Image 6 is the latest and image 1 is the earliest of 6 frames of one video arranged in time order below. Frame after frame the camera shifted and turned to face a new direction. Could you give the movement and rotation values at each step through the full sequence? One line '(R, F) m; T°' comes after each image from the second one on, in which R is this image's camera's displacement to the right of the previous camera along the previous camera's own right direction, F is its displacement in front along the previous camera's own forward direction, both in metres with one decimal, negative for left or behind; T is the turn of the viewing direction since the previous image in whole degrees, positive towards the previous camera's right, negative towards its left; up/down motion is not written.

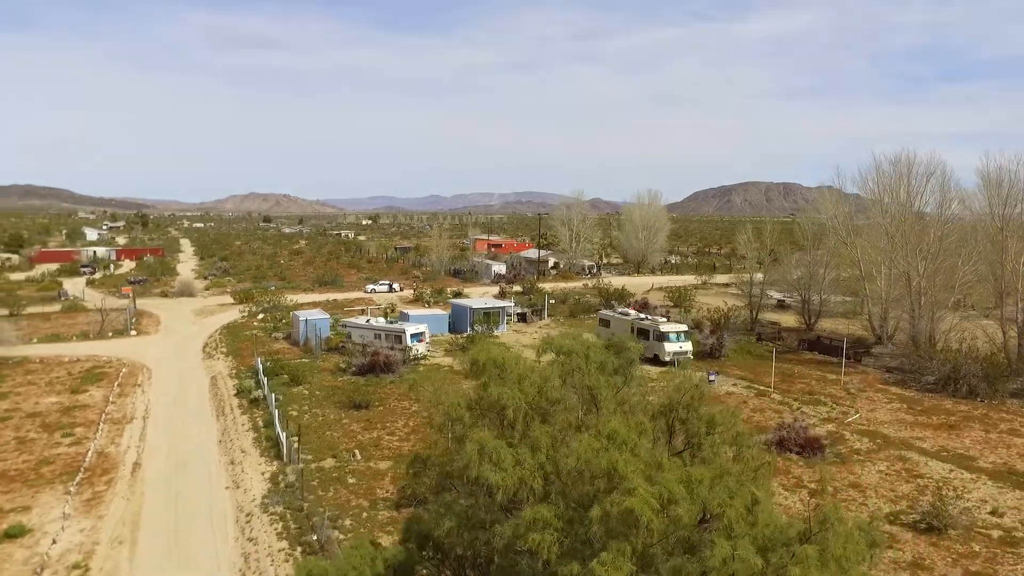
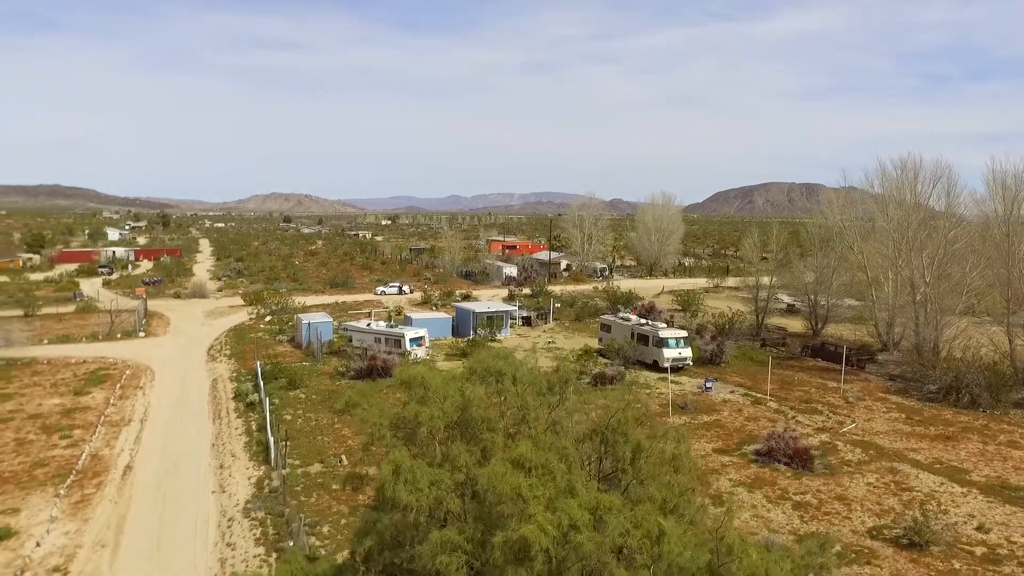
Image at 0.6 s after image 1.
(+0.6, 0.0) m; -1°
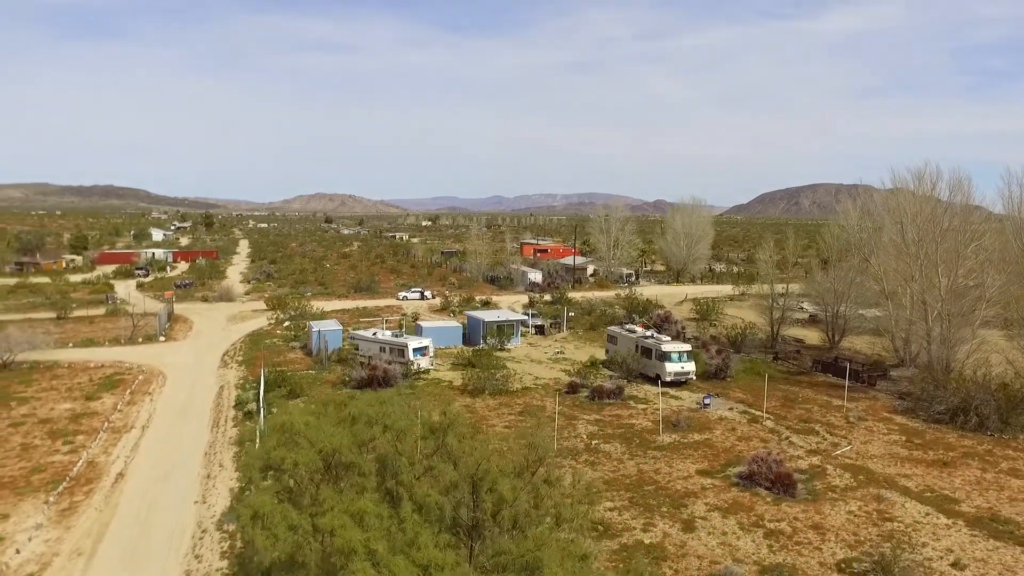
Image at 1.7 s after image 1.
(+1.1, 0.0) m; -3°
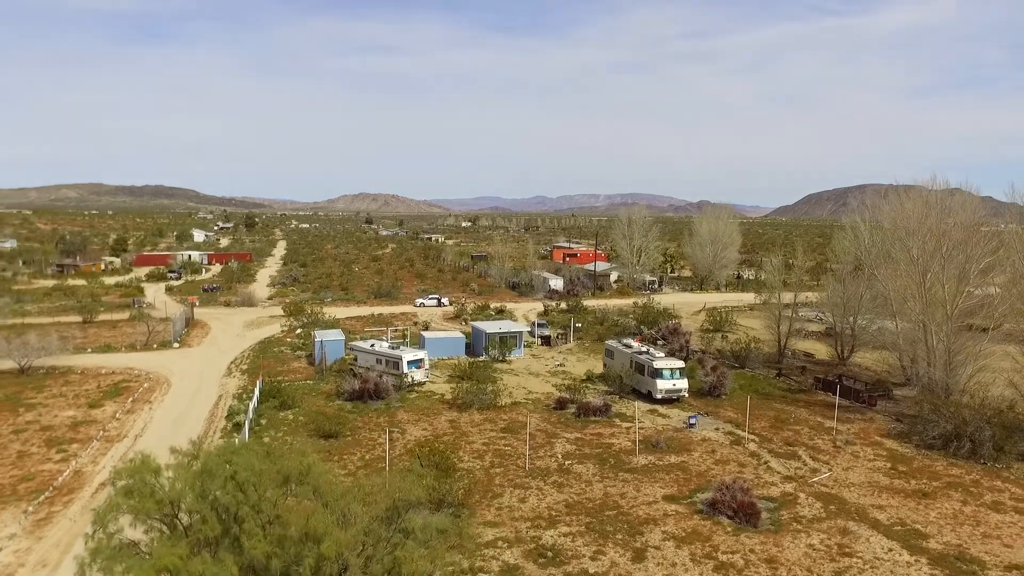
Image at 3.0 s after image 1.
(+1.4, 0.0) m; -3°
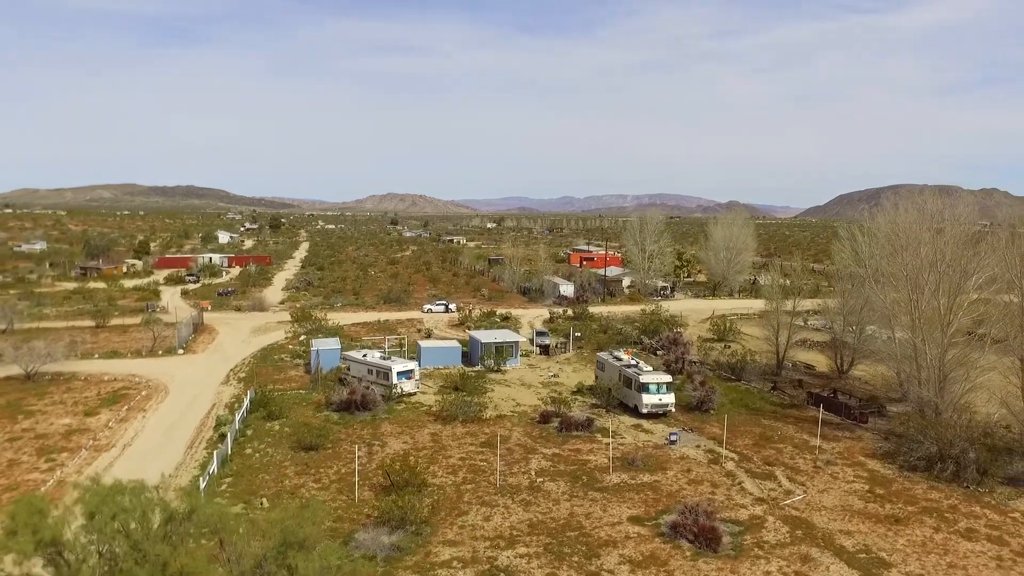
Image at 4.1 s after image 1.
(+1.1, -0.1) m; -2°
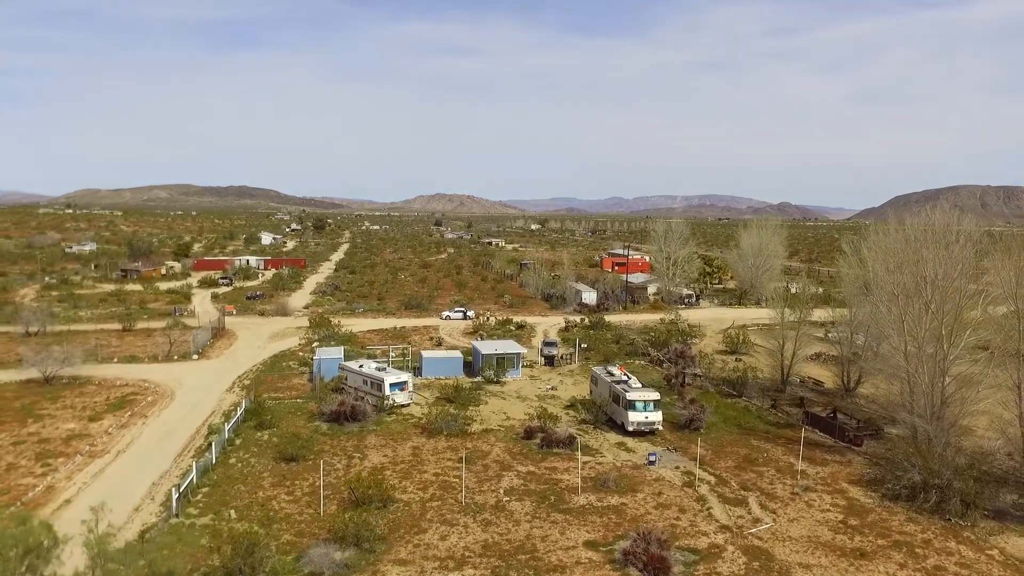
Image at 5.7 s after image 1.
(+1.6, -0.1) m; -3°
